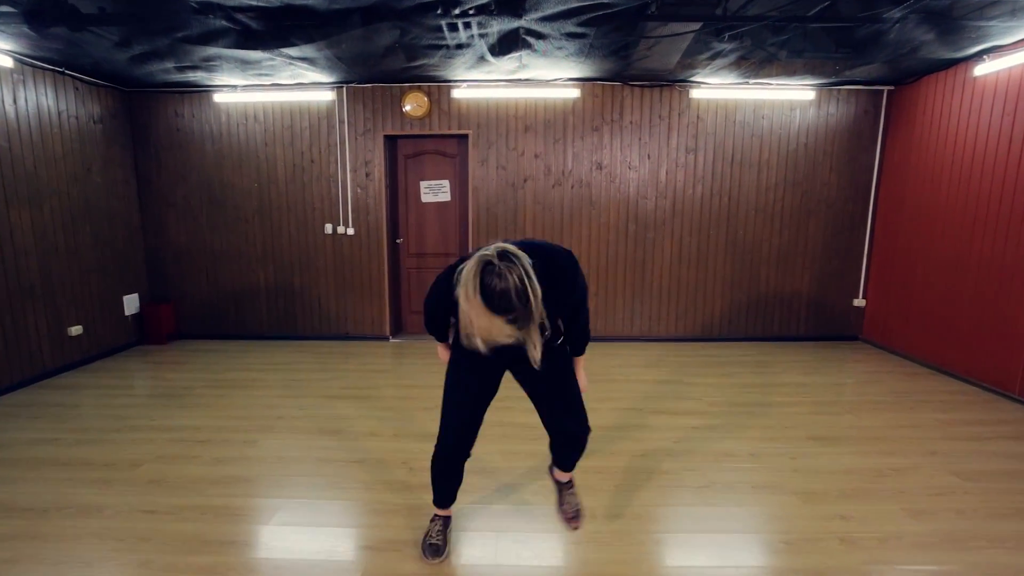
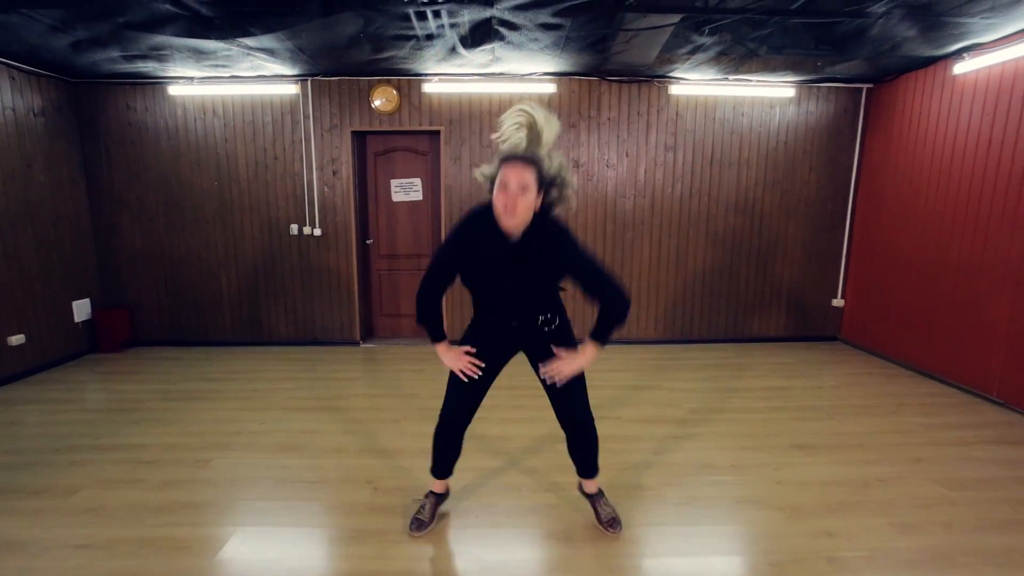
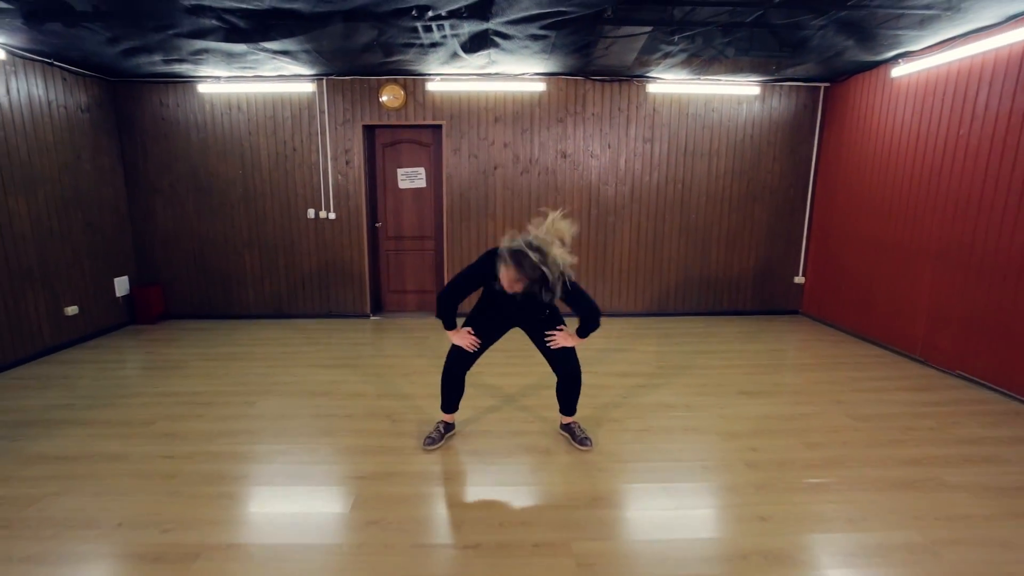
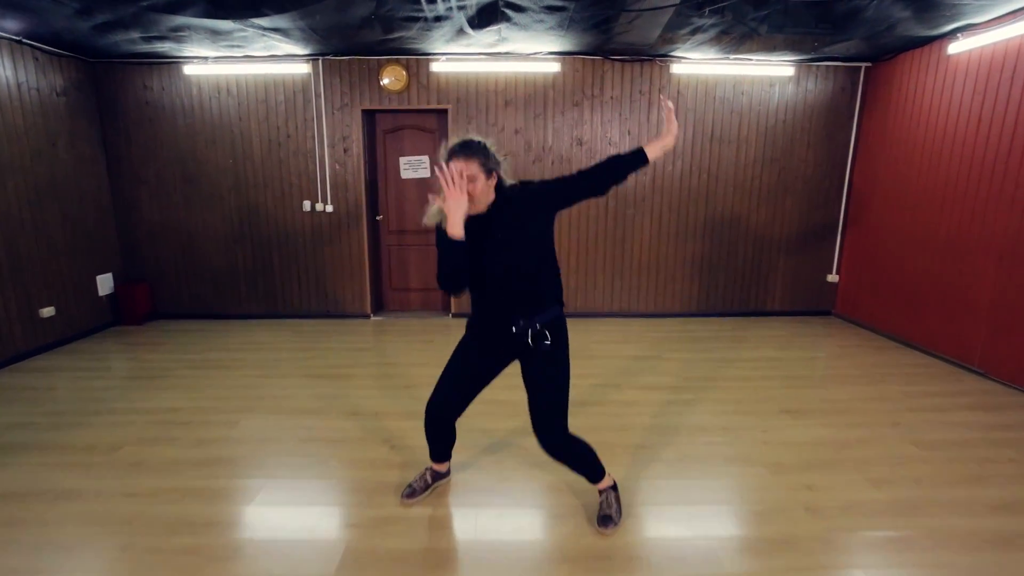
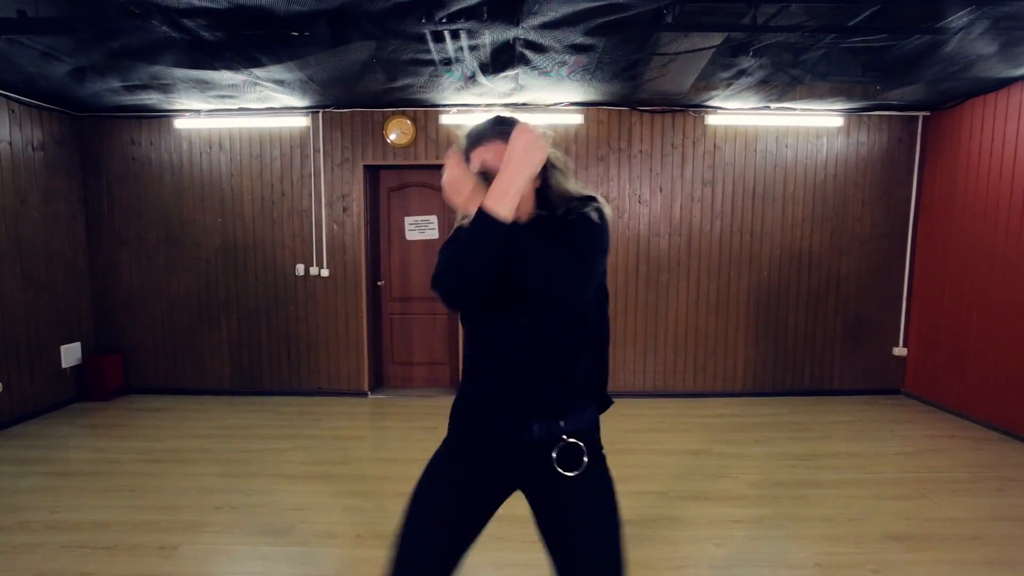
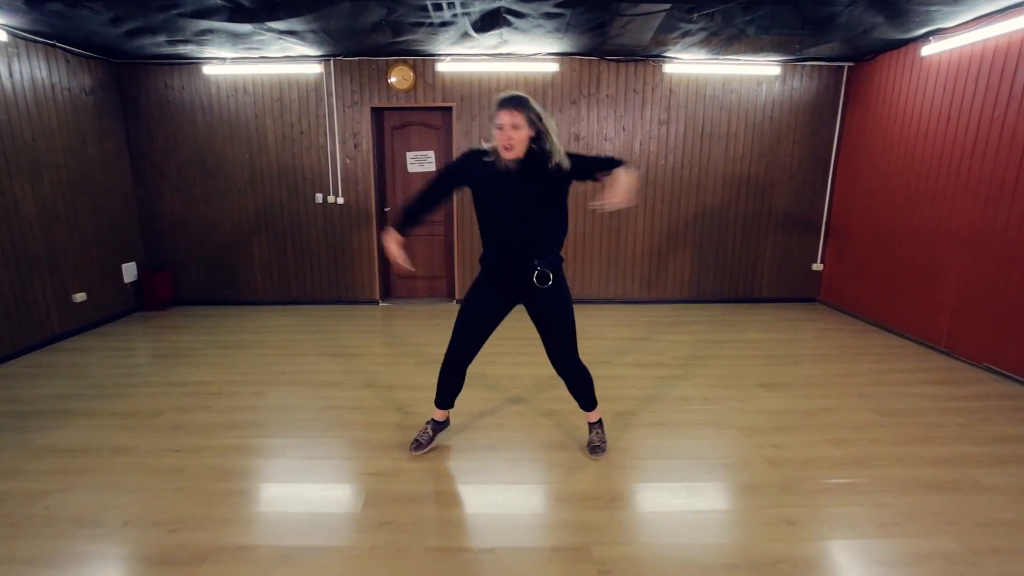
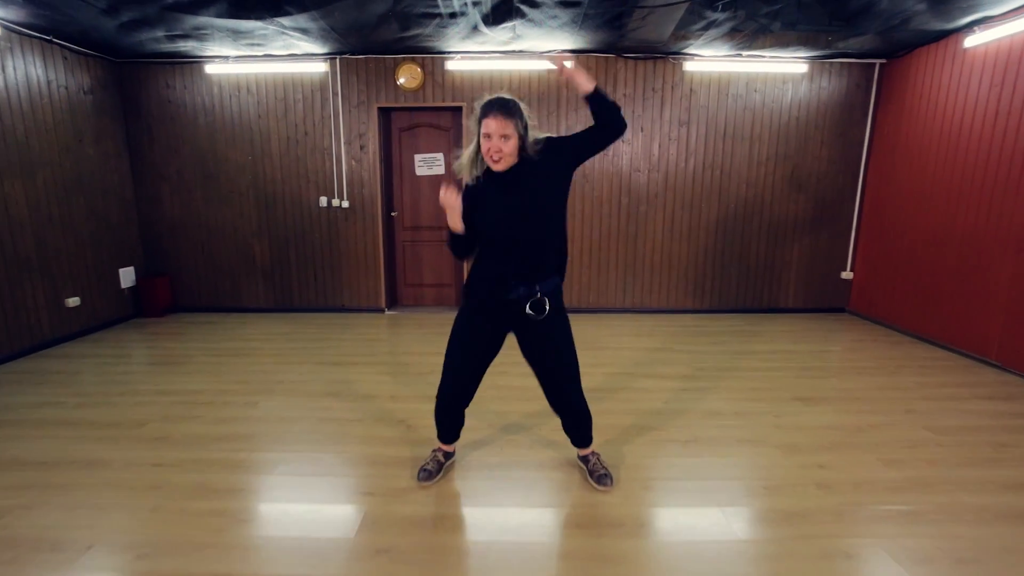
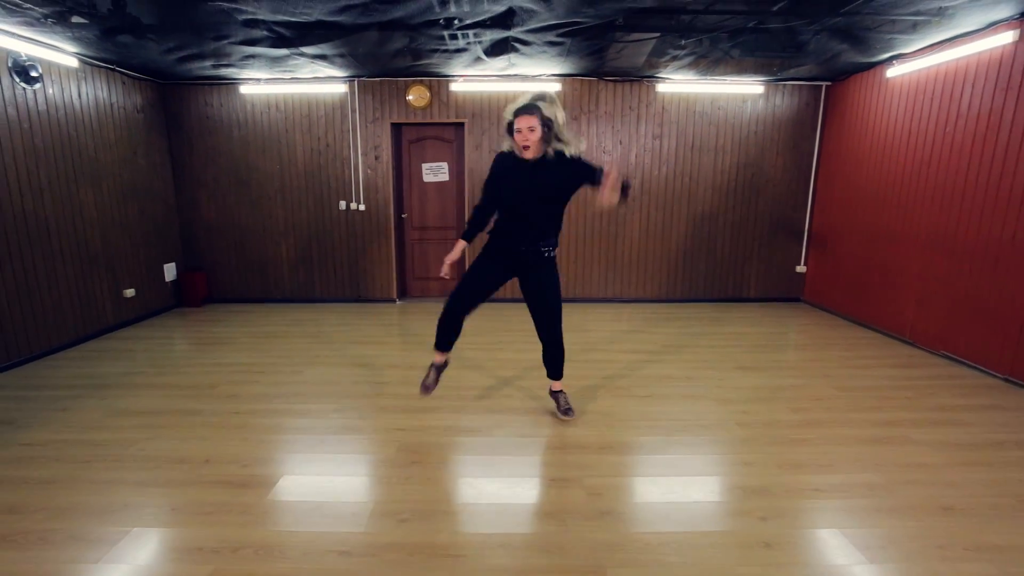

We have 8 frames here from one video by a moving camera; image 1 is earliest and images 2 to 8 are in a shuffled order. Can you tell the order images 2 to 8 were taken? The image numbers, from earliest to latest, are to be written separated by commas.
5, 7, 8, 6, 4, 2, 3
